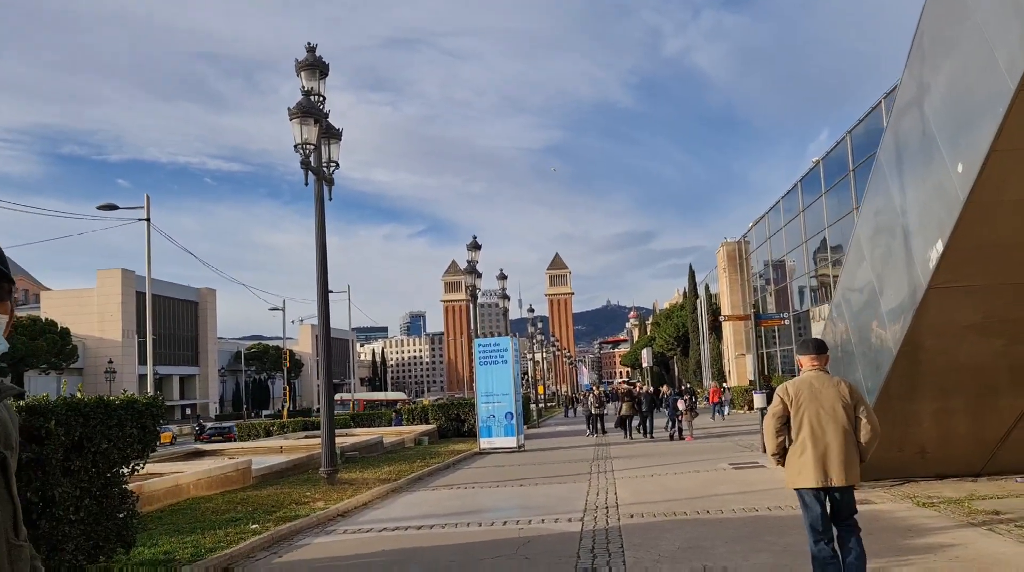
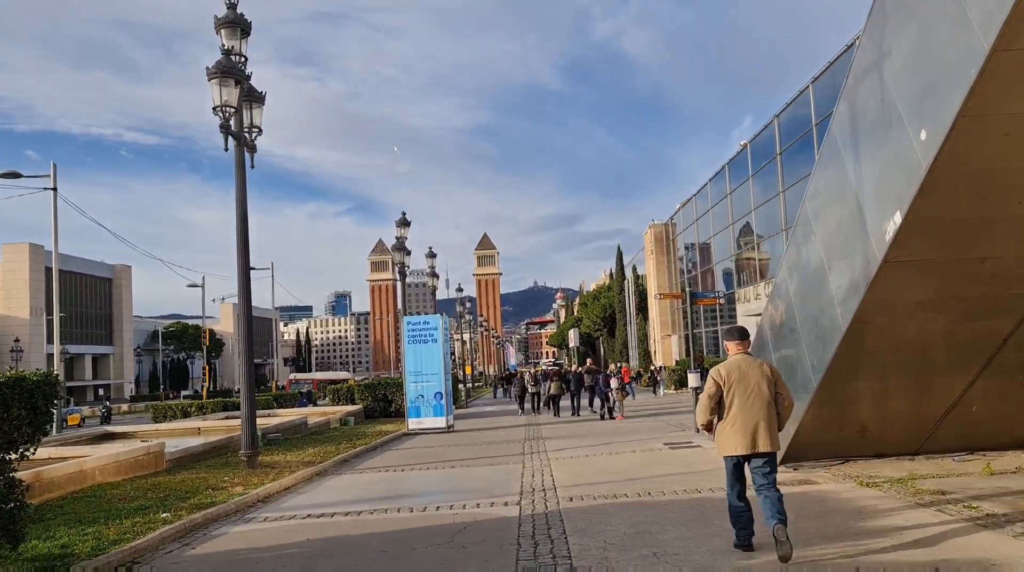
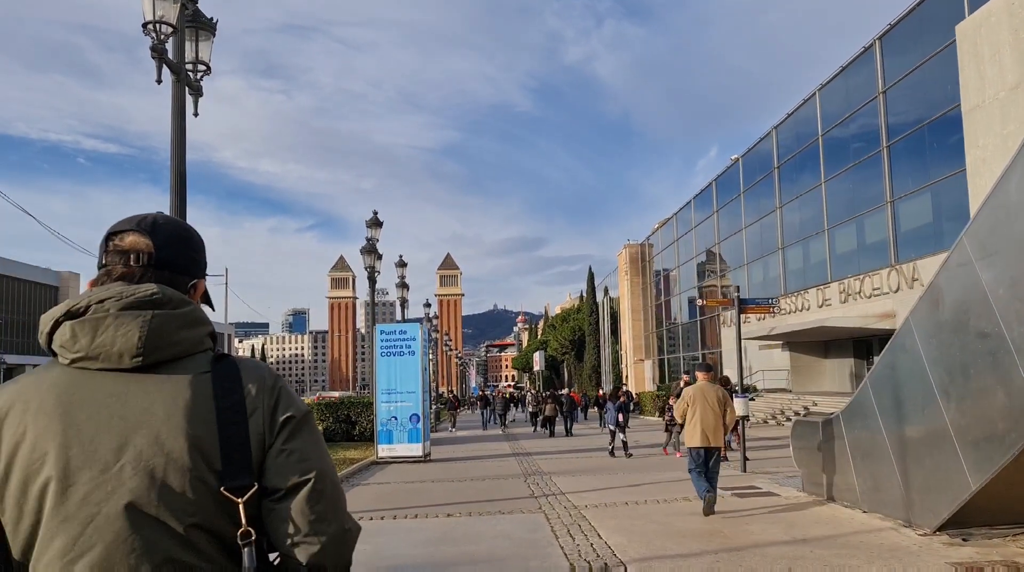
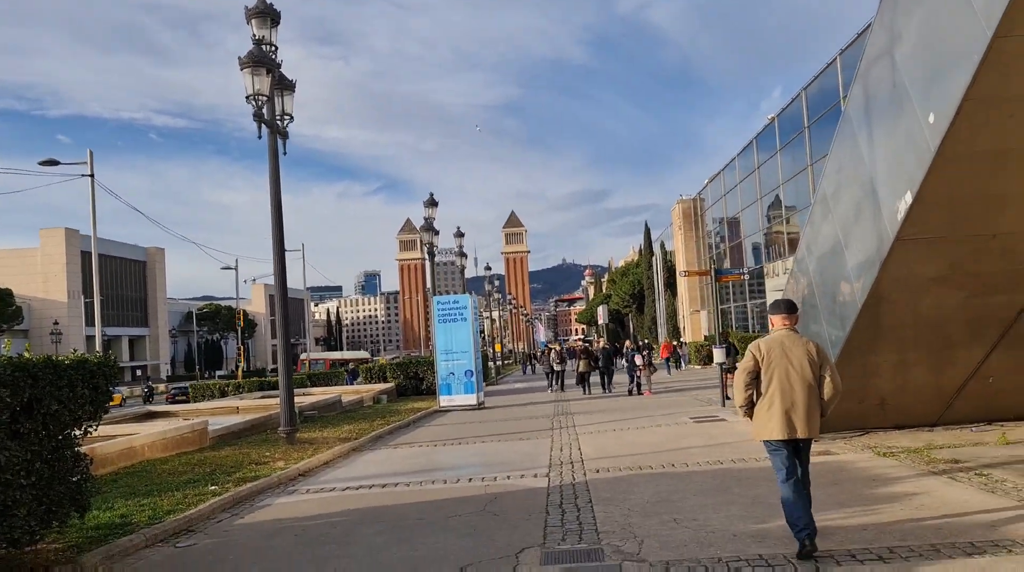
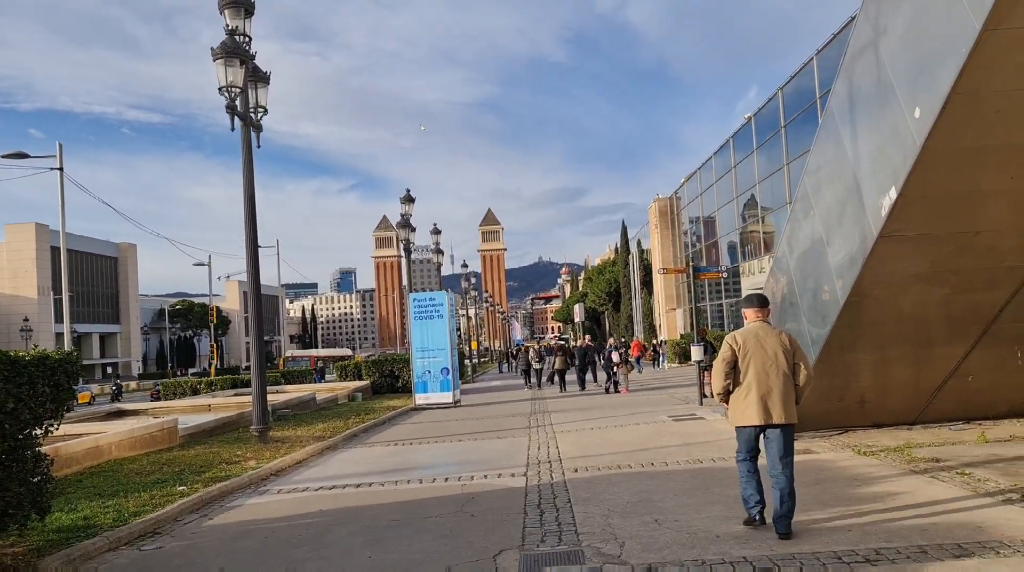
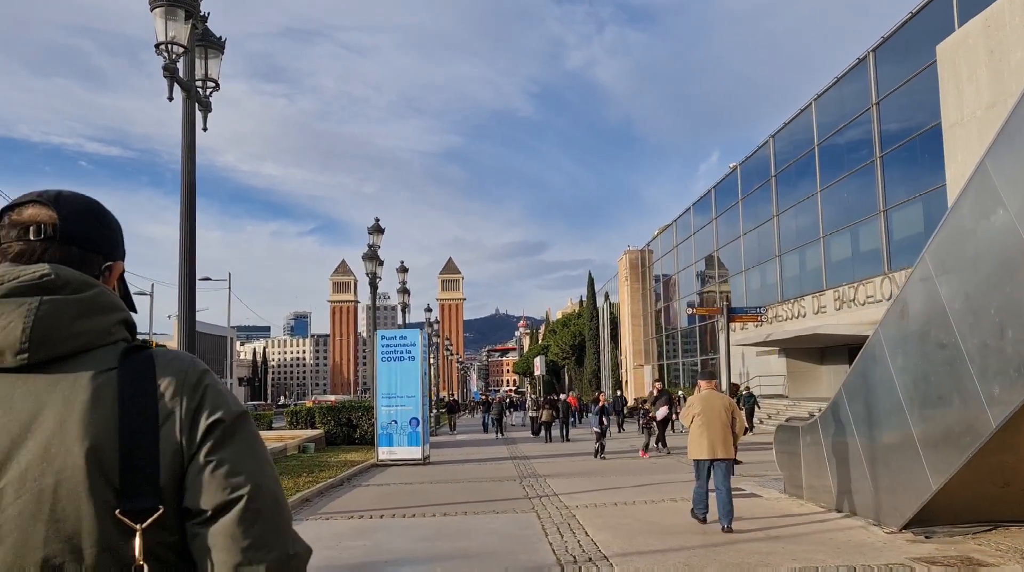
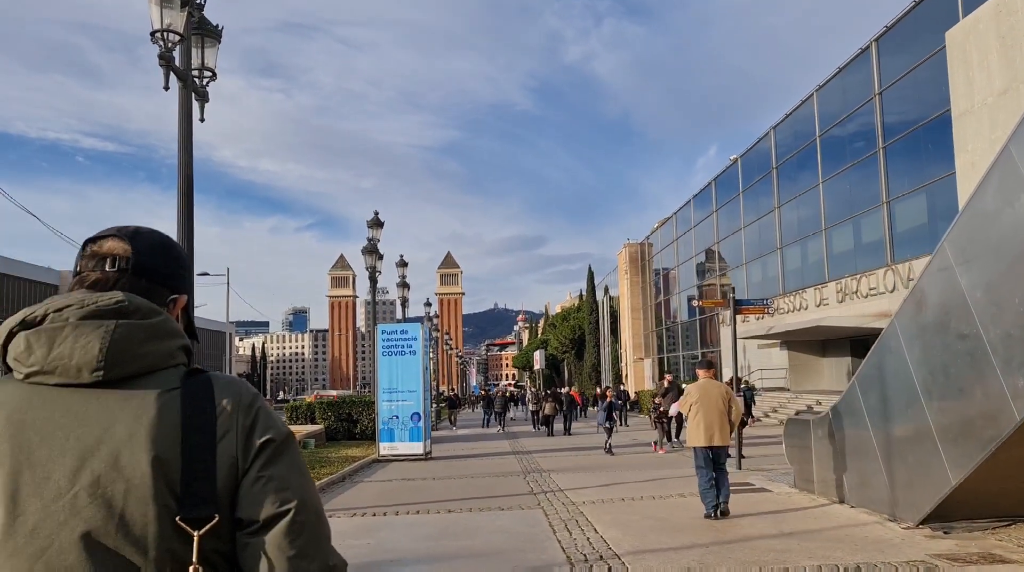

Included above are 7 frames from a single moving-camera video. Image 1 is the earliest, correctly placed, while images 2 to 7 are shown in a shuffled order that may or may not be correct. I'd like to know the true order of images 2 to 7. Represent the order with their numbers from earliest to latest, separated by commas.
4, 5, 2, 6, 7, 3
